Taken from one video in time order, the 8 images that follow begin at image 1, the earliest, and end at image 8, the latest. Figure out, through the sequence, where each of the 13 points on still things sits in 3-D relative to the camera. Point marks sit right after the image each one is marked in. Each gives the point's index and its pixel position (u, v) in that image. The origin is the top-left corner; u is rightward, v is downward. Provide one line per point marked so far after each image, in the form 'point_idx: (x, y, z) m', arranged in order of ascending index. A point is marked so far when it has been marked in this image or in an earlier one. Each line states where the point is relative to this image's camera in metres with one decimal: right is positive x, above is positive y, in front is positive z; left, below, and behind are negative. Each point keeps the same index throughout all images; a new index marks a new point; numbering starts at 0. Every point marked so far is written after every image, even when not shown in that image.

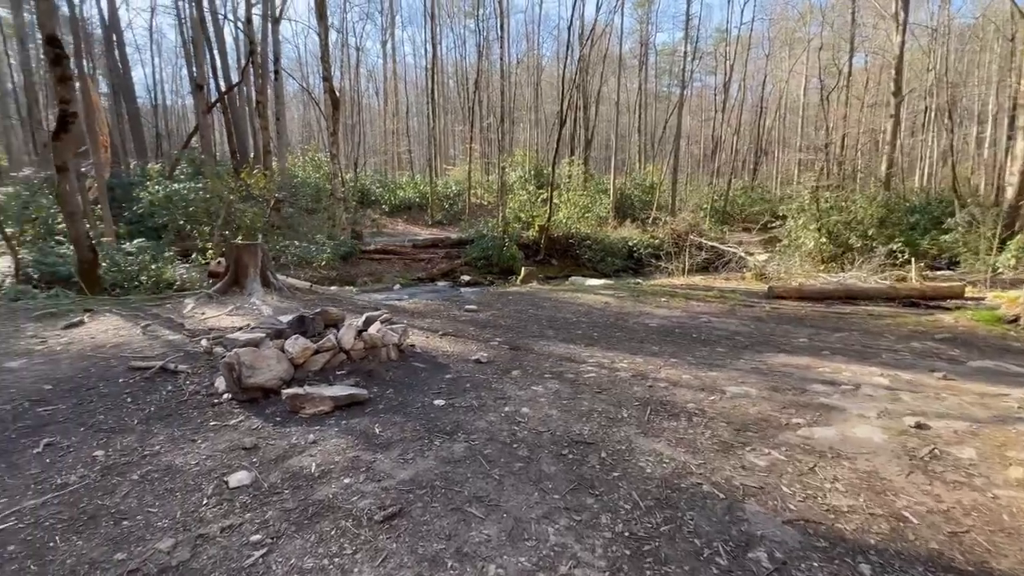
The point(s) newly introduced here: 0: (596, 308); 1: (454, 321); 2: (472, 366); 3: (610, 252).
0: (+1.2, -0.3, +6.6) m
1: (-0.7, -0.4, +5.4) m
2: (-0.3, -0.6, +3.6) m
3: (+3.3, +1.2, +15.1) m
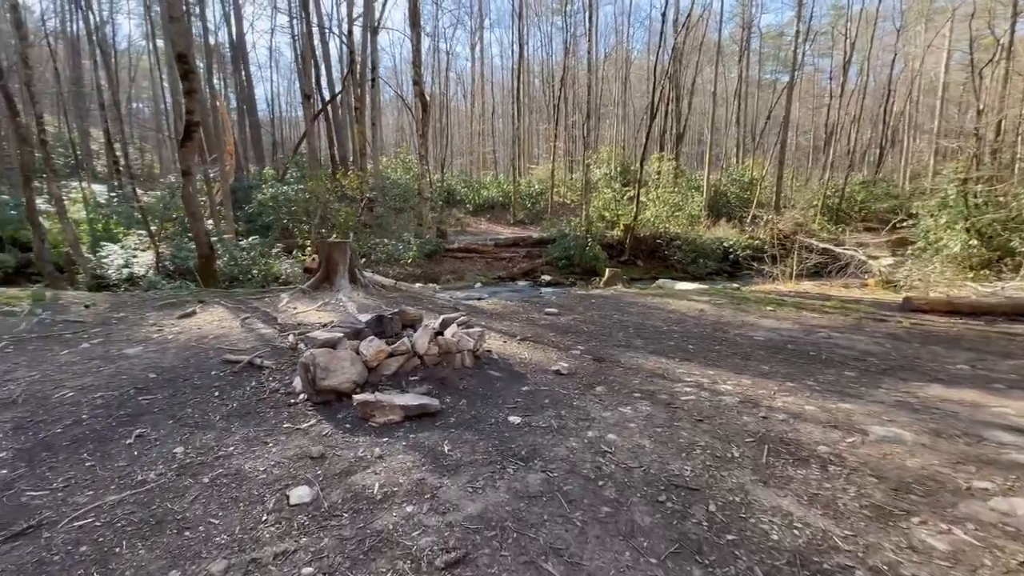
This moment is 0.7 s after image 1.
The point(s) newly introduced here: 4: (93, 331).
0: (+2.4, -0.4, +6.0) m
1: (+0.2, -0.4, +5.1) m
2: (+0.3, -0.7, +3.3) m
3: (+5.9, +1.1, +14.0) m
4: (-3.9, -0.4, +4.2) m
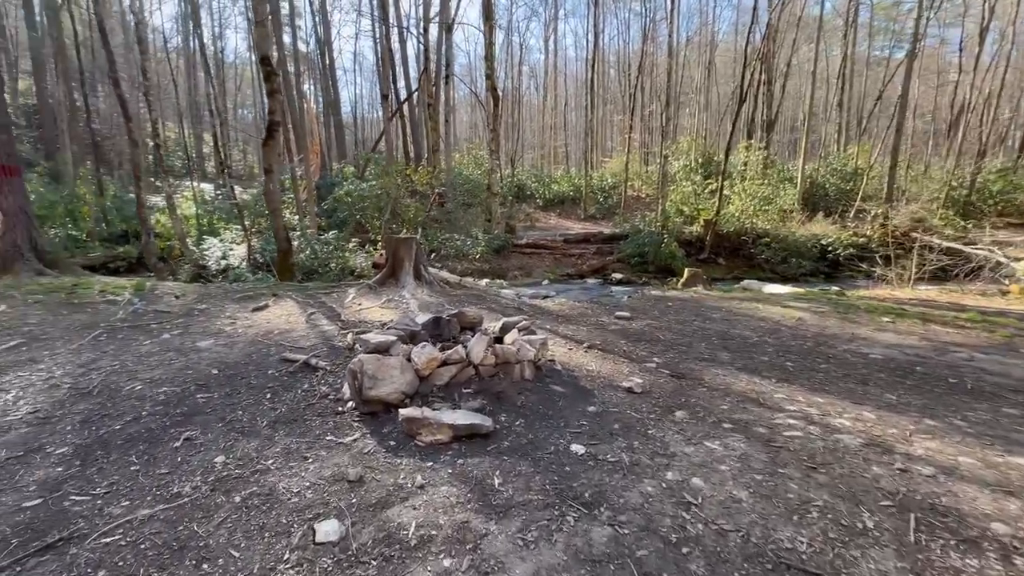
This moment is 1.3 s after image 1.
0: (+3.2, -0.4, +5.2) m
1: (+0.9, -0.5, +4.7) m
2: (+0.7, -0.7, +2.9) m
3: (+7.9, +1.0, +12.6) m
4: (-3.3, -0.3, +4.4) m
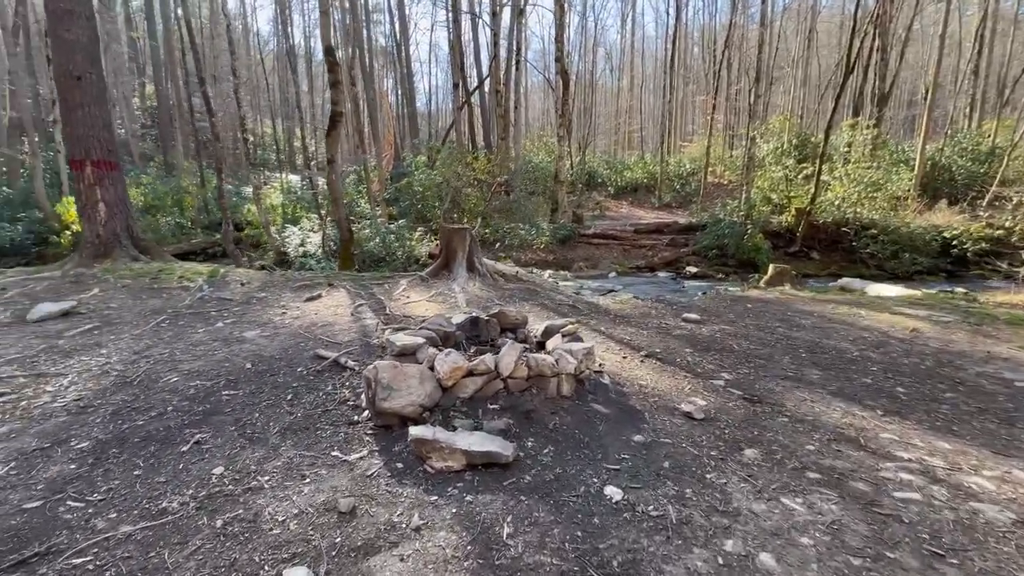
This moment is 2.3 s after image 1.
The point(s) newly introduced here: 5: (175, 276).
0: (+3.7, -0.5, +4.3) m
1: (+1.4, -0.4, +4.2) m
2: (+0.9, -0.7, +2.4) m
3: (+9.6, +1.0, +10.8) m
4: (-2.8, -0.2, +4.5) m
5: (-4.5, +0.2, +5.9) m
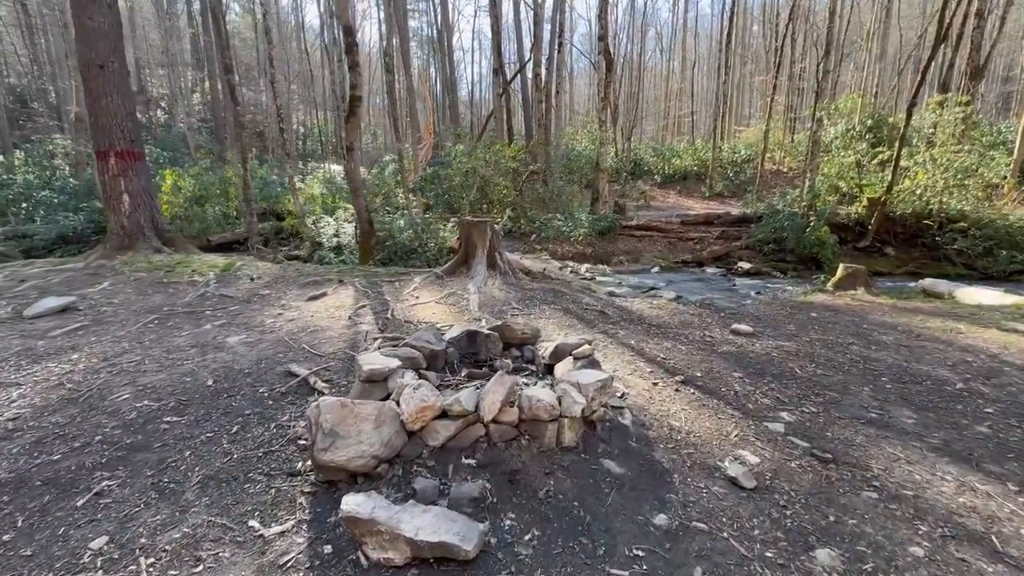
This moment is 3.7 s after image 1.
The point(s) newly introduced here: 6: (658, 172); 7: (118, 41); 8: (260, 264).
0: (+3.8, -0.6, +3.4) m
1: (+1.5, -0.5, +3.5) m
2: (+0.8, -0.8, +1.8) m
3: (+10.3, +1.0, +9.3) m
4: (-2.7, -0.2, +4.2) m
5: (-4.2, +0.2, +5.8) m
6: (+6.3, +4.9, +19.2) m
7: (-5.6, +3.5, +6.3) m
8: (-3.6, +0.3, +6.4) m
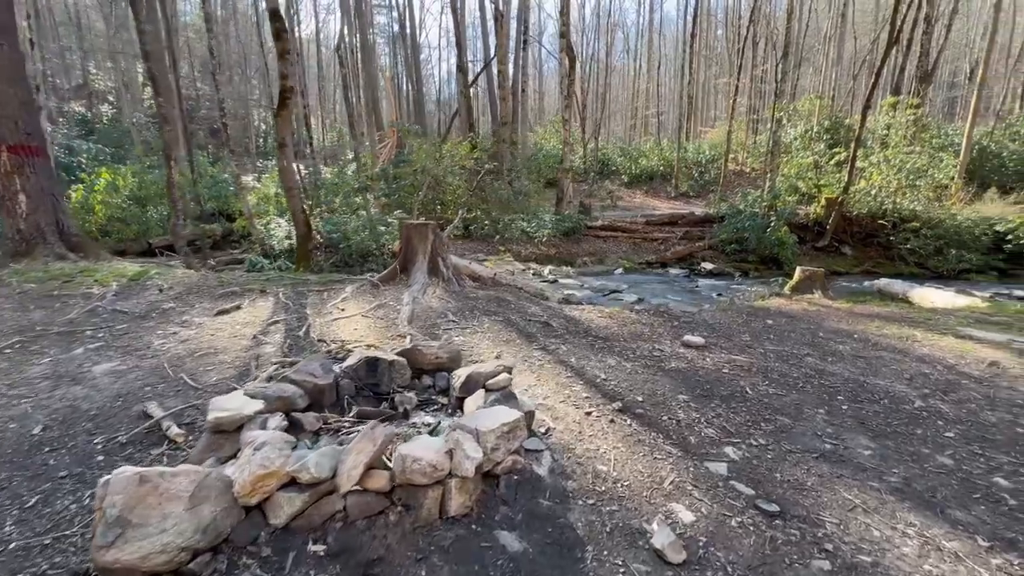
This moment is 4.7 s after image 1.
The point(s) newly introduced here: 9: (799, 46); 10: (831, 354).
0: (+3.3, -0.6, +3.2) m
1: (+1.0, -0.6, +3.1) m
2: (+0.4, -0.9, +1.4) m
3: (+9.4, +1.0, +9.5) m
4: (-3.2, -0.3, +3.7) m
5: (-4.8, +0.1, +5.1) m
6: (+4.8, +4.9, +19.1) m
7: (-6.3, +3.3, +5.6) m
8: (-4.3, +0.2, +5.8) m
9: (+12.1, +10.2, +18.9) m
10: (+2.6, -0.5, +3.6) m
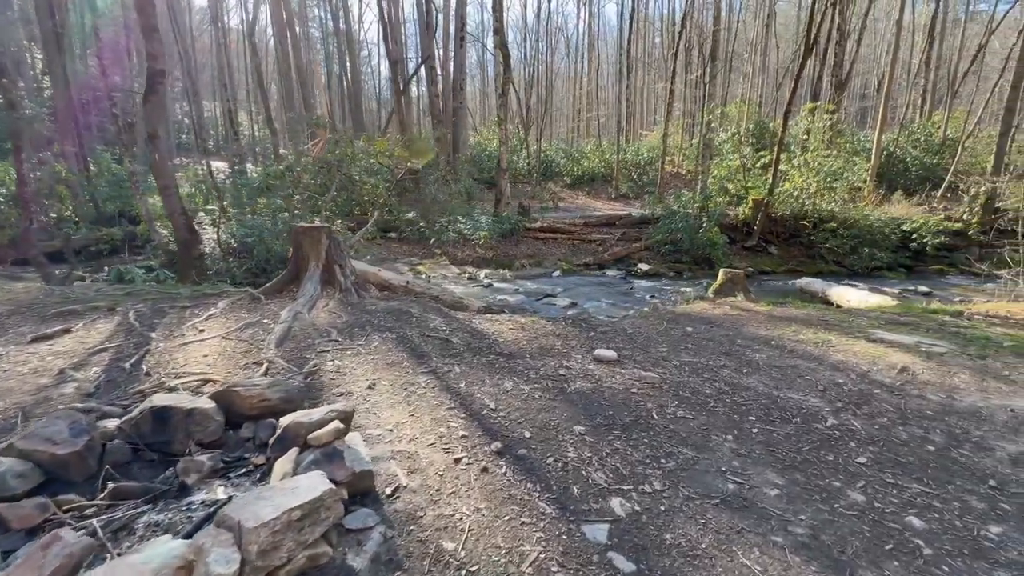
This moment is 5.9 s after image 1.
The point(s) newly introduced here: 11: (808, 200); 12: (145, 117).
0: (+2.5, -0.7, +3.1) m
1: (+0.2, -0.7, +2.7) m
2: (-0.1, -1.0, +1.0) m
3: (+7.9, +1.0, +9.9) m
4: (-4.0, -0.5, +2.8) m
5: (-5.8, -0.1, +4.1) m
6: (+2.2, +4.8, +19.0) m
7: (-7.3, +3.1, +4.4) m
8: (-5.3, 0.0, +4.8) m
9: (+9.4, +10.3, +19.6) m
10: (+1.8, -0.6, +3.4) m
11: (+6.8, +2.0, +10.3) m
12: (-4.3, +2.0, +5.3) m
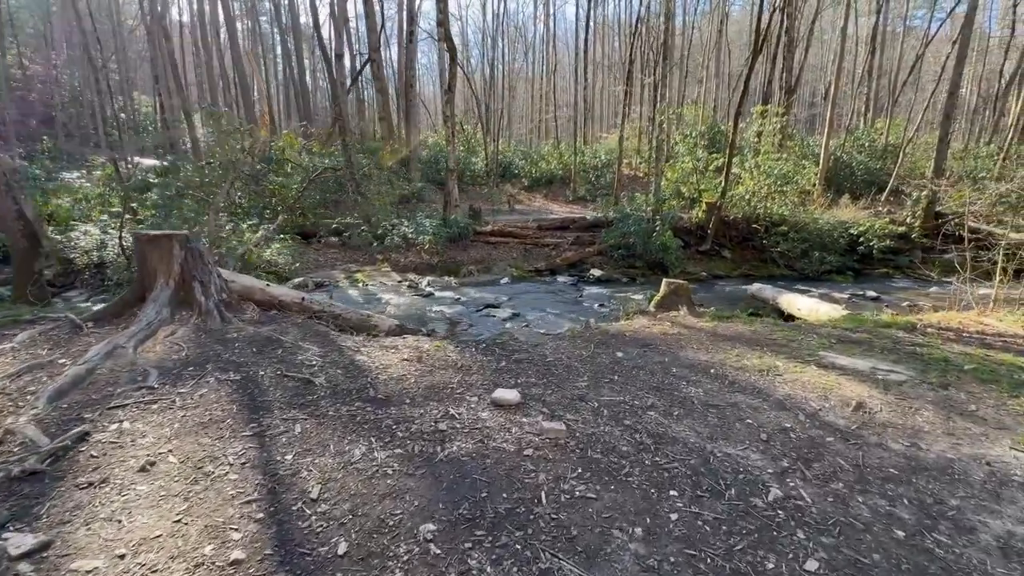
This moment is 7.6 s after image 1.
0: (+1.8, -0.8, +2.5) m
1: (-0.5, -0.8, +2.0) m
2: (-0.7, -1.1, +0.2) m
3: (+6.7, +0.9, +9.7) m
4: (-4.7, -0.7, +1.8) m
5: (-6.5, -0.3, +3.0) m
6: (+0.3, +4.6, +18.4) m
7: (-8.2, +2.9, +3.2) m
8: (-6.2, -0.2, +3.7) m
9: (+7.4, +10.2, +19.5) m
10: (+1.0, -0.7, +2.8) m
11: (+5.6, +1.9, +10.1) m
12: (-5.1, +1.8, +4.2) m
